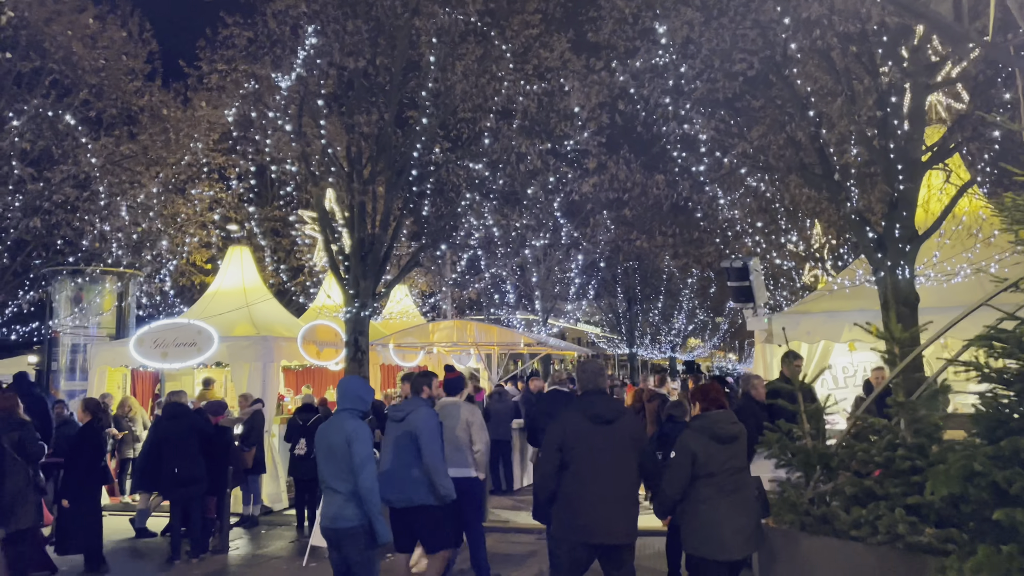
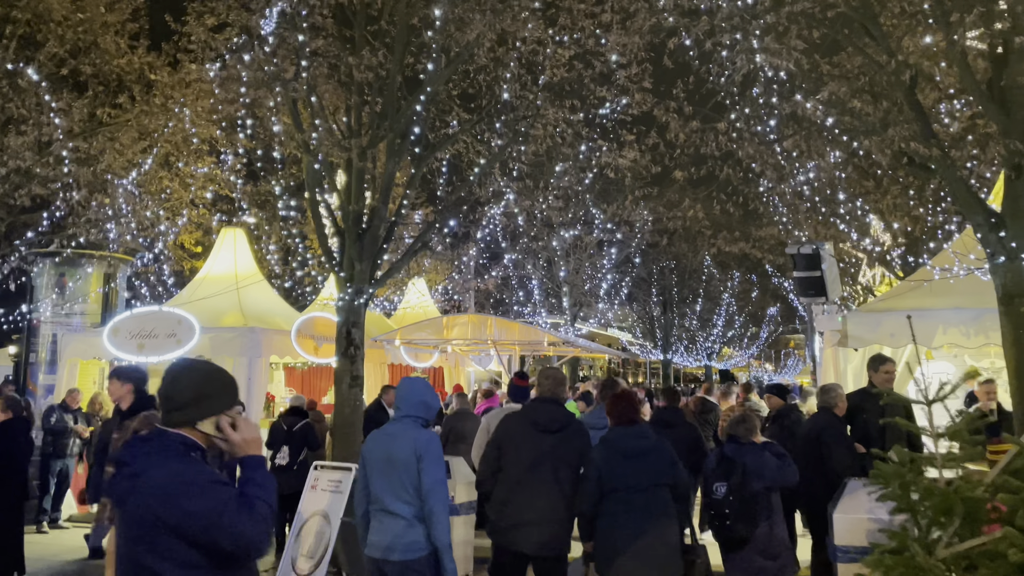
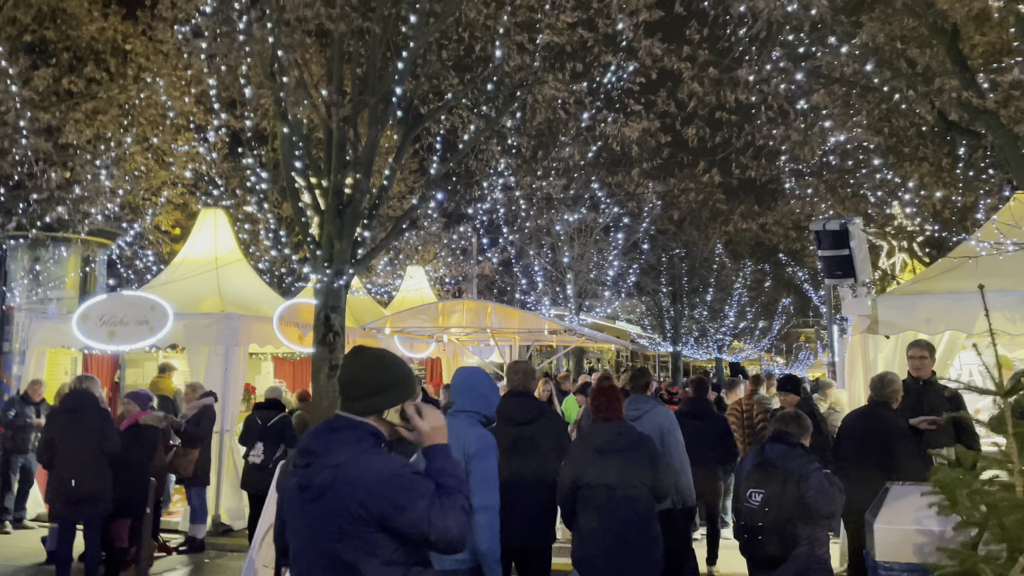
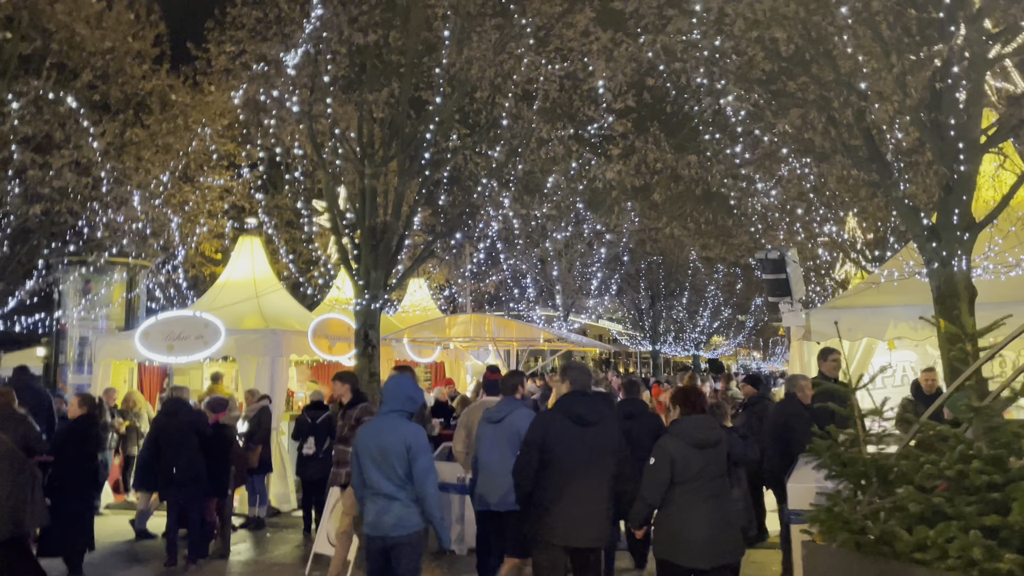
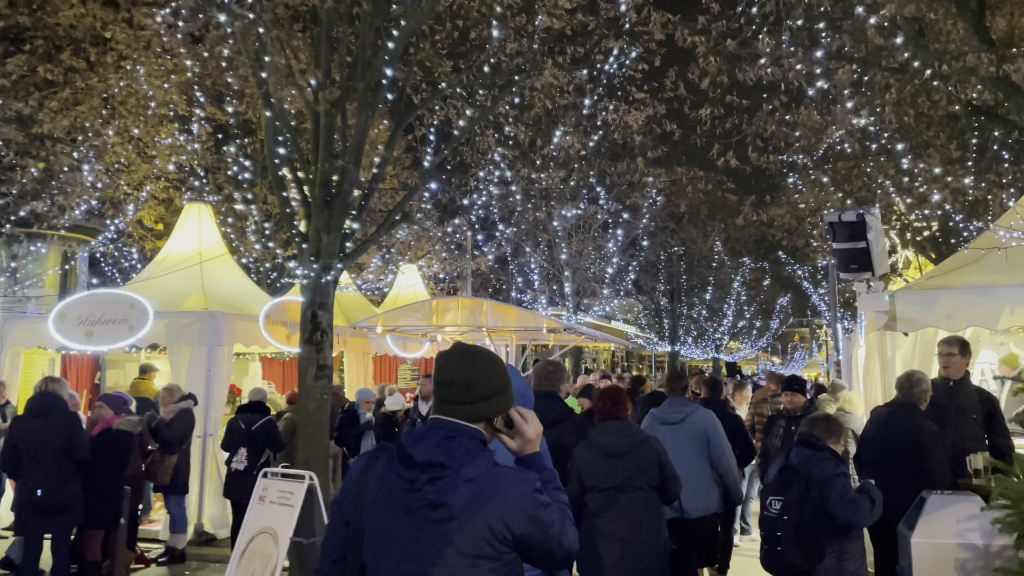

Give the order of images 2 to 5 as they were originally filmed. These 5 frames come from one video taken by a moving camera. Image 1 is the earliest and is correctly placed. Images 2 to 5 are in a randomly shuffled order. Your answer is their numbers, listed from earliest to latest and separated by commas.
4, 2, 3, 5
